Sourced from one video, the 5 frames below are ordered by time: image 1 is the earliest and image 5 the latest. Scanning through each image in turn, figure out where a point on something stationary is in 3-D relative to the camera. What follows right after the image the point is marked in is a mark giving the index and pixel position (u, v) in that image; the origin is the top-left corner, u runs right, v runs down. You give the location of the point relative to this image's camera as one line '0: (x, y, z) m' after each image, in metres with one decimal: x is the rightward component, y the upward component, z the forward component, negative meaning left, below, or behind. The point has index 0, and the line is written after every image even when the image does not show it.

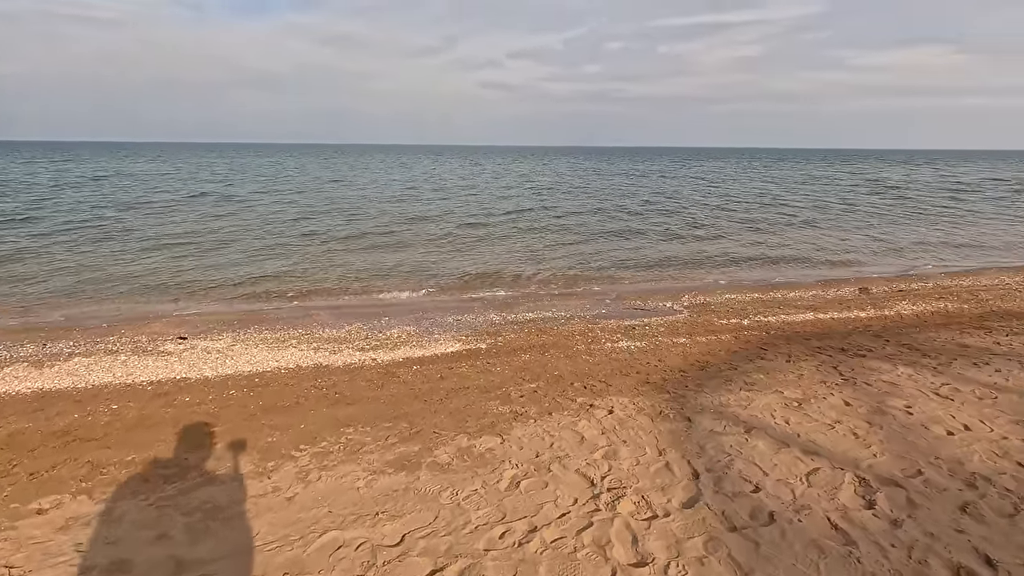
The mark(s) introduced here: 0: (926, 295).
0: (+6.9, -0.1, +9.0) m
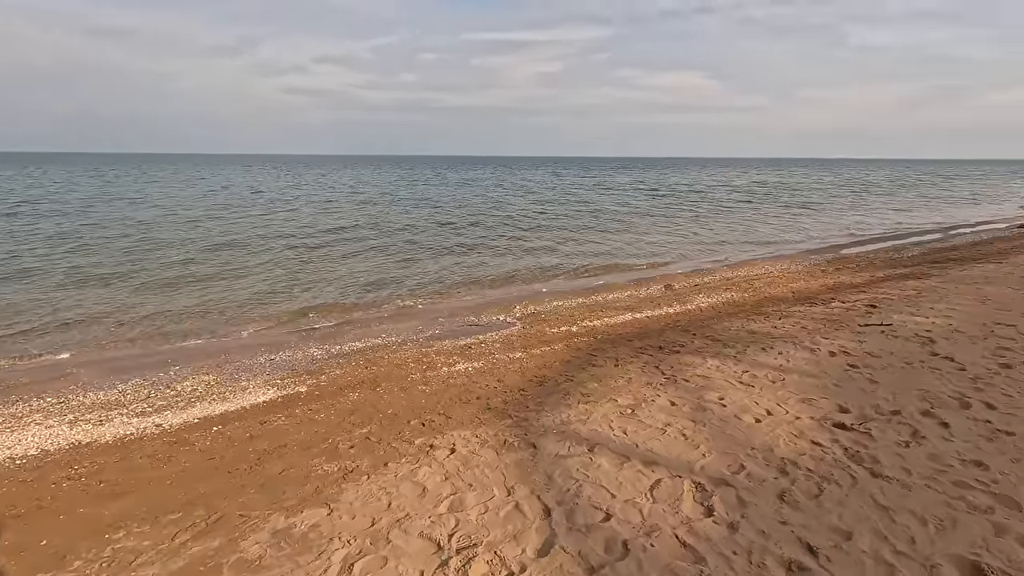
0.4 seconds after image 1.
0: (+3.9, 0.0, +10.2) m
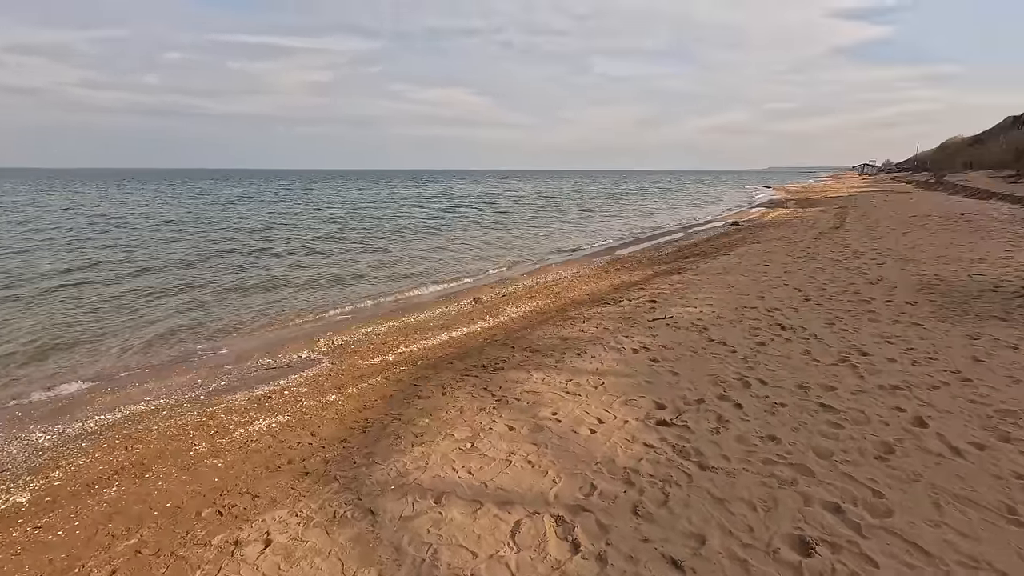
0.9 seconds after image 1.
0: (+0.2, -0.1, +10.6) m
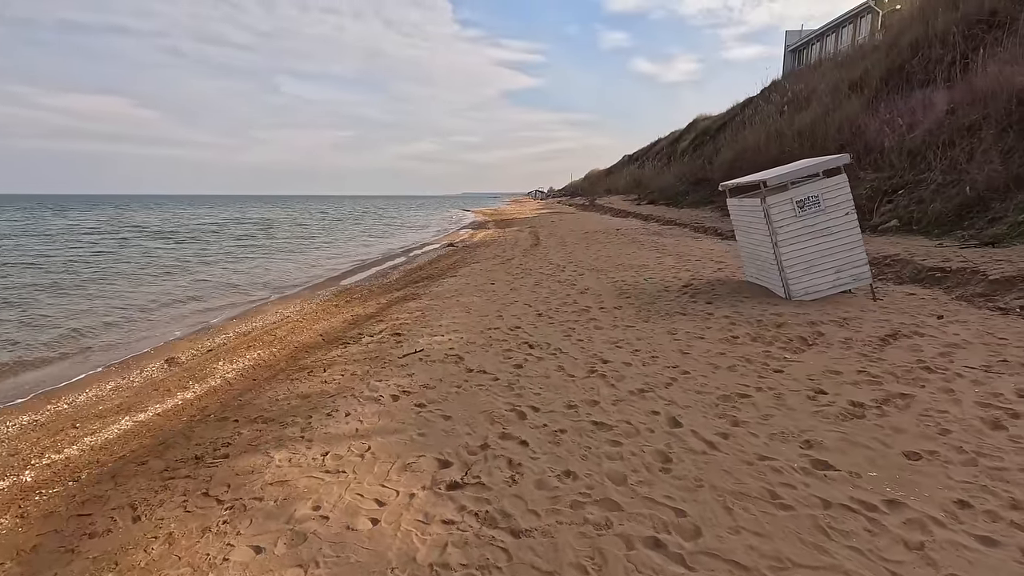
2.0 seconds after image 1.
0: (-4.4, -0.9, +8.5) m
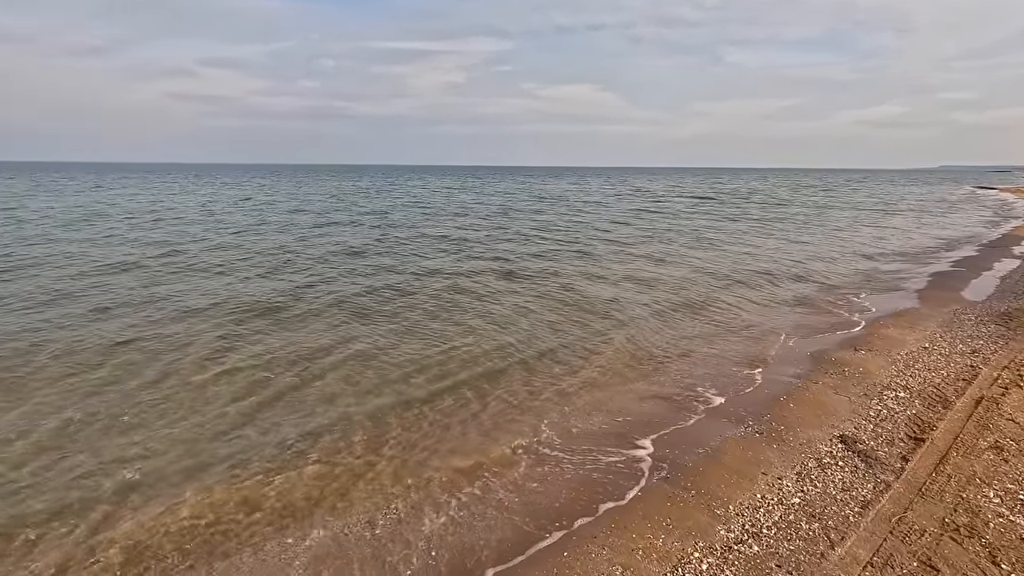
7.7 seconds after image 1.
0: (+3.6, -1.2, +4.3) m
